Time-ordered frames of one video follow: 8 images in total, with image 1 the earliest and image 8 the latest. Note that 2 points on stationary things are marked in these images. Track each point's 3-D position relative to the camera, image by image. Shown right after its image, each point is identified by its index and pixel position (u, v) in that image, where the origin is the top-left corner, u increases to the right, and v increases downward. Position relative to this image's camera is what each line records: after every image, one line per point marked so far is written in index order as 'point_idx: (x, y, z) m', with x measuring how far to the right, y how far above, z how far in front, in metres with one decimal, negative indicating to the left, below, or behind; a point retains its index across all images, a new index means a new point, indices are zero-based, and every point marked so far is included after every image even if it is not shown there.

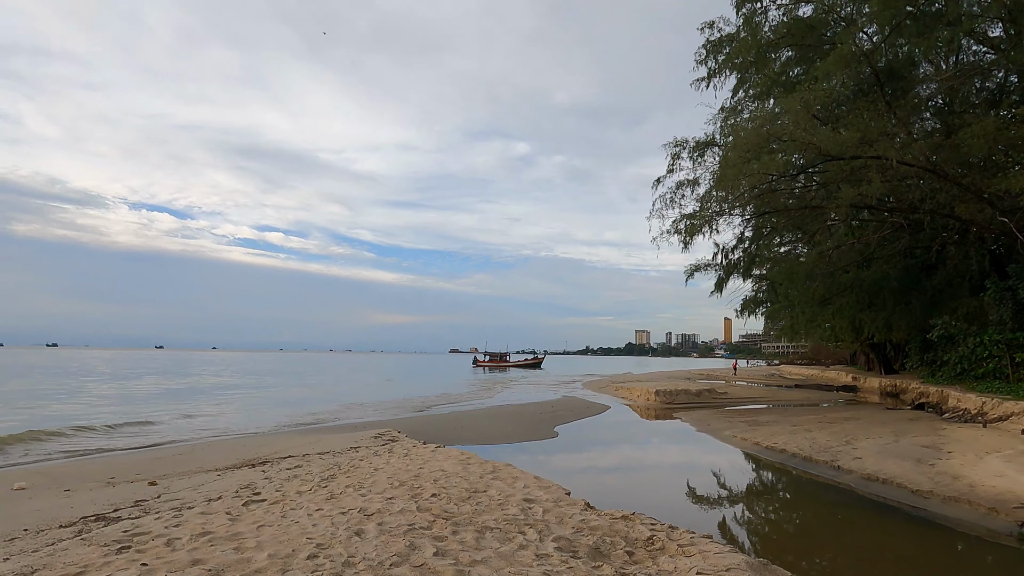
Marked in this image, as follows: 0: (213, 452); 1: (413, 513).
0: (-4.3, -2.3, +9.5) m
1: (-0.7, -1.5, +4.5) m
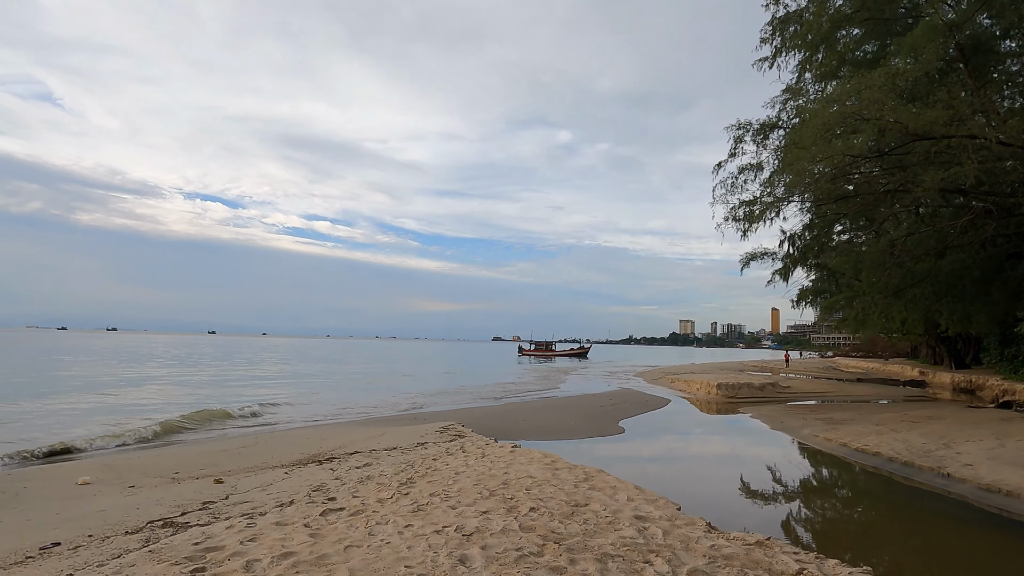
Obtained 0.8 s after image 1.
0: (-3.3, -2.2, +9.2) m
1: (0.0, -1.5, +3.9) m
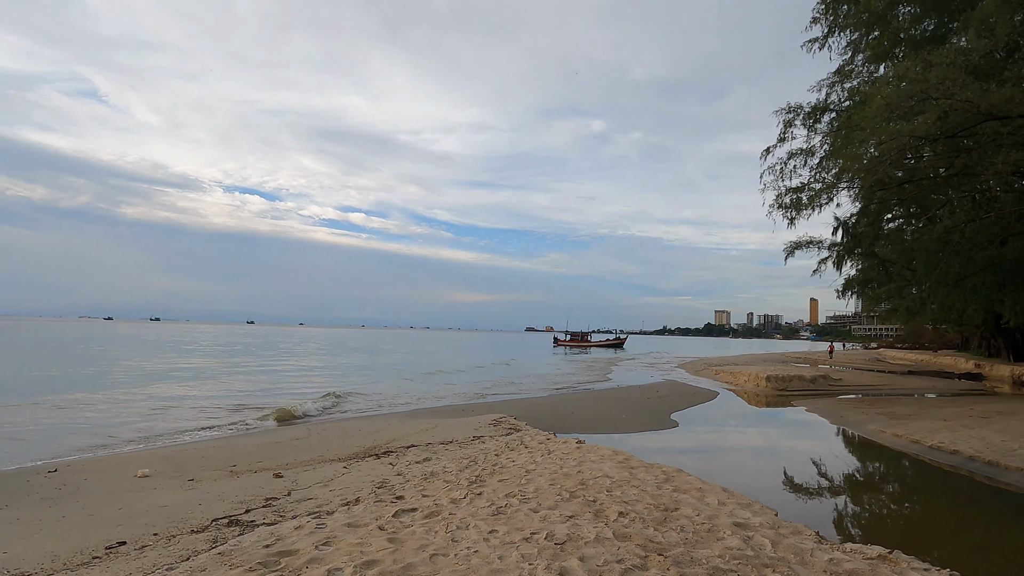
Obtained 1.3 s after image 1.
0: (-2.5, -2.0, +9.0) m
1: (+0.6, -1.4, +3.6) m
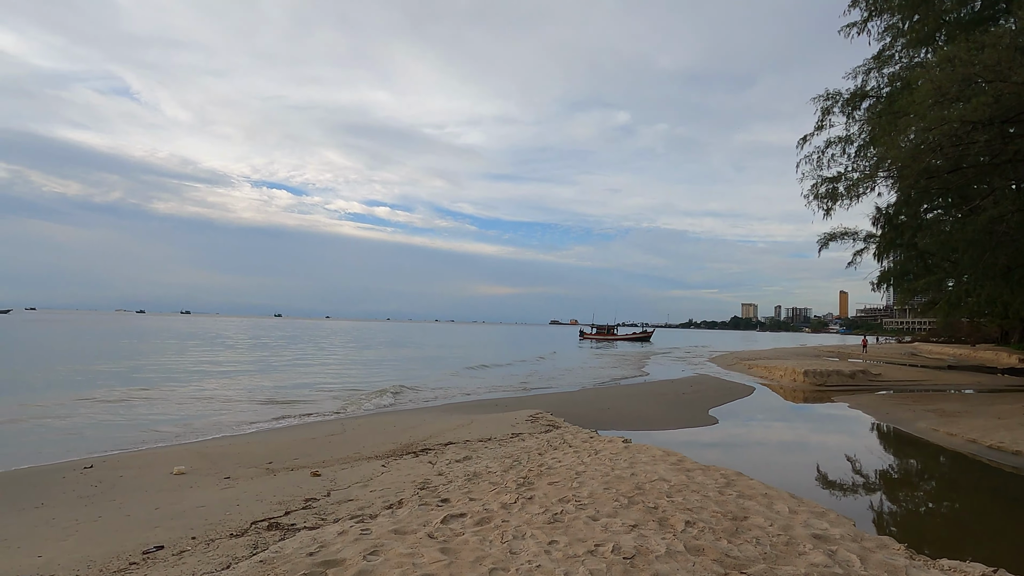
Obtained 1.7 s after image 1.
0: (-2.0, -1.9, +8.8) m
1: (+0.9, -1.3, +3.3) m
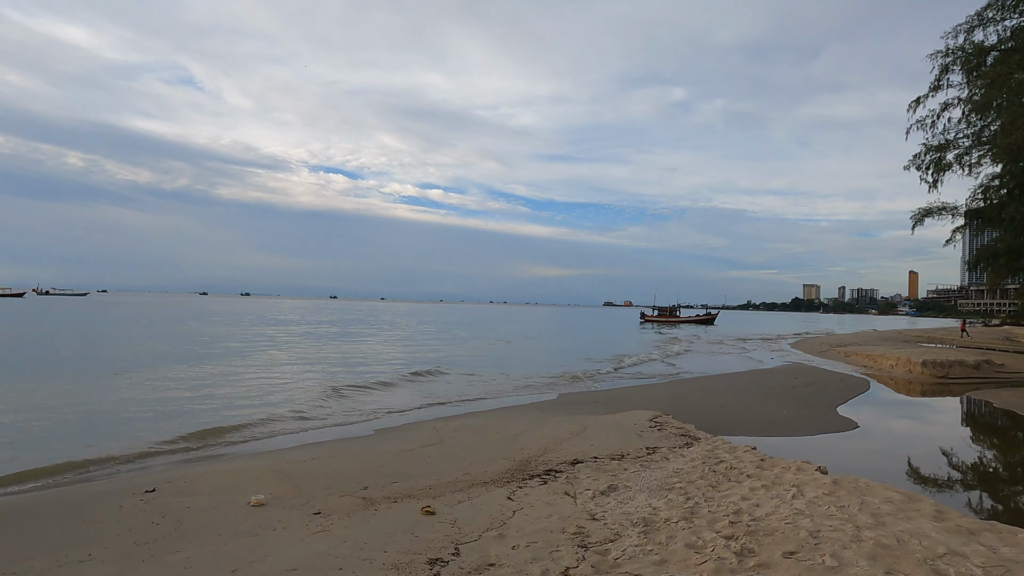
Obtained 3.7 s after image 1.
0: (-0.5, -1.7, +7.5) m
1: (+1.9, -1.3, +1.7) m
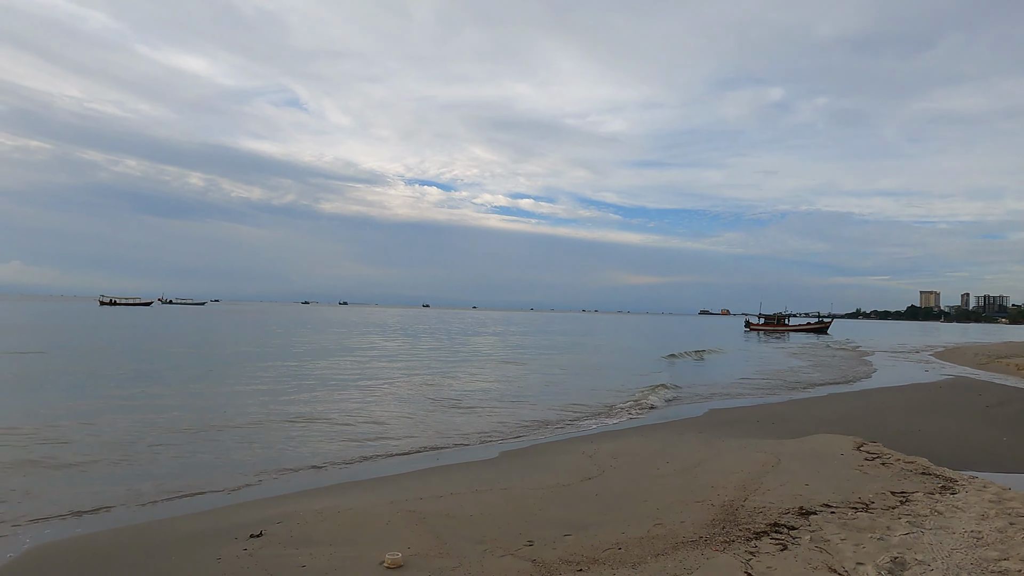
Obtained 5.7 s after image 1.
0: (+1.1, -1.6, +5.9) m
1: (+2.6, -1.1, -0.2) m
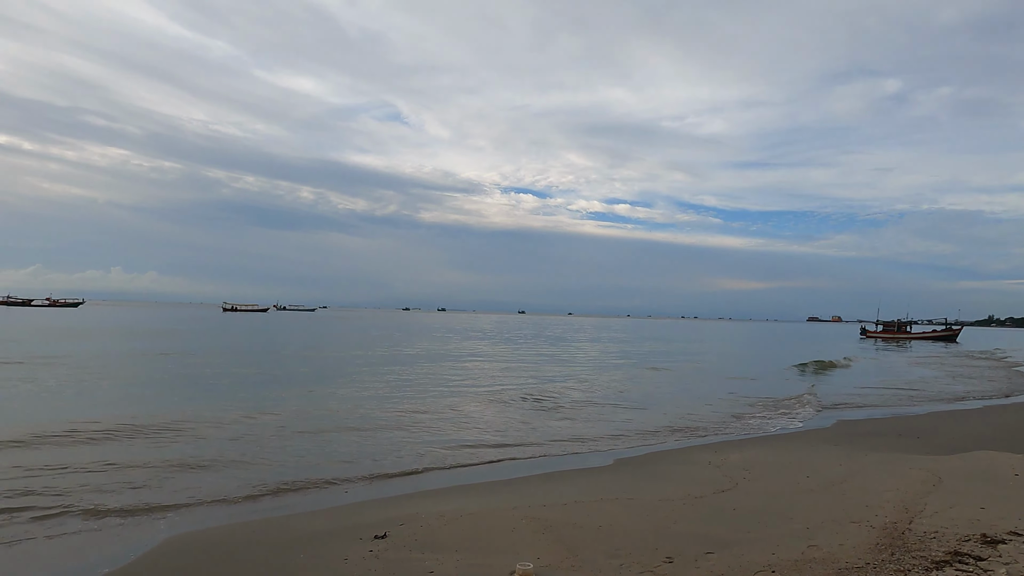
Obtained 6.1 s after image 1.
0: (+2.1, -1.6, +5.4) m
1: (+2.8, -1.0, -0.8) m
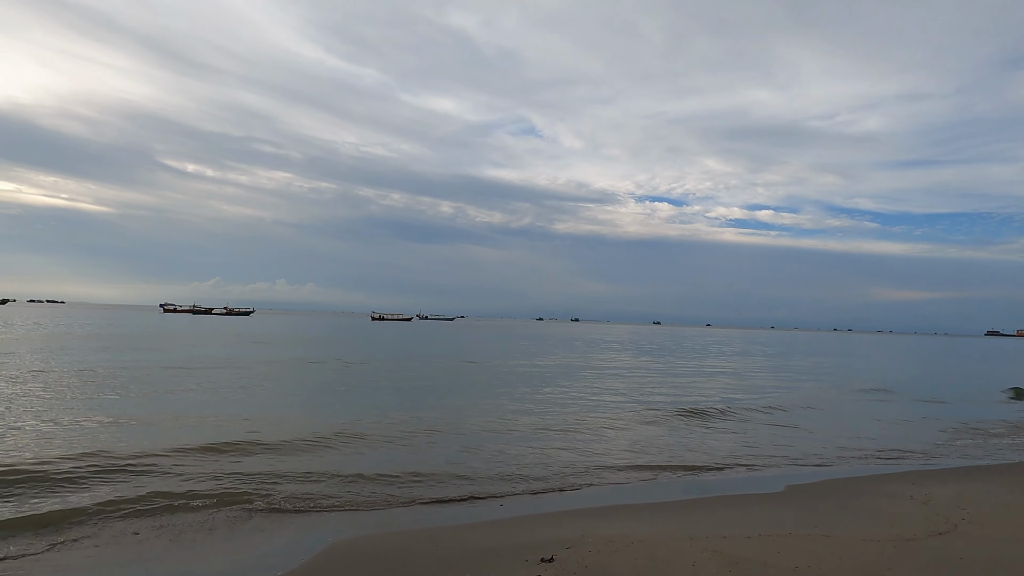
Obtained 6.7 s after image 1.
0: (+3.3, -1.7, +4.5) m
1: (+2.7, -1.0, -1.7) m
